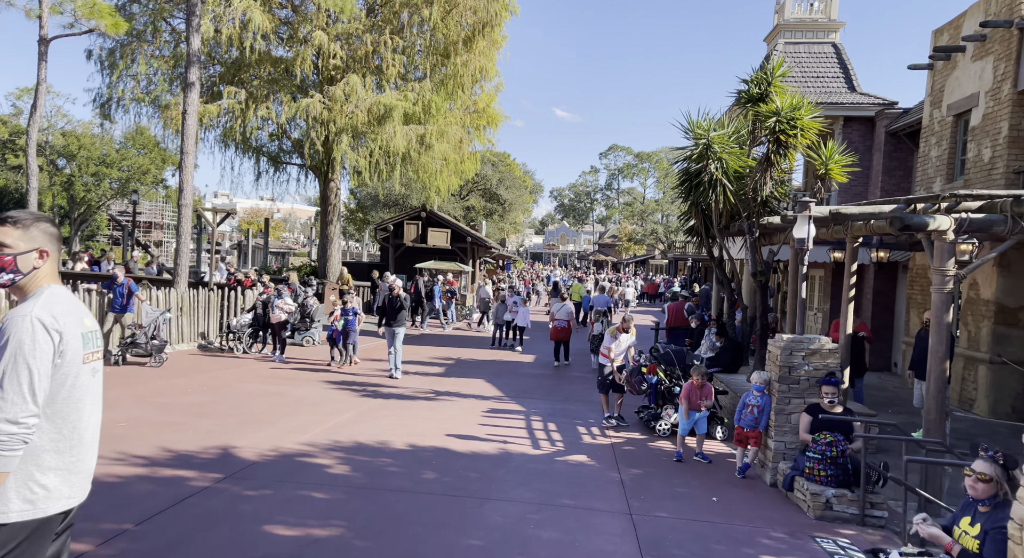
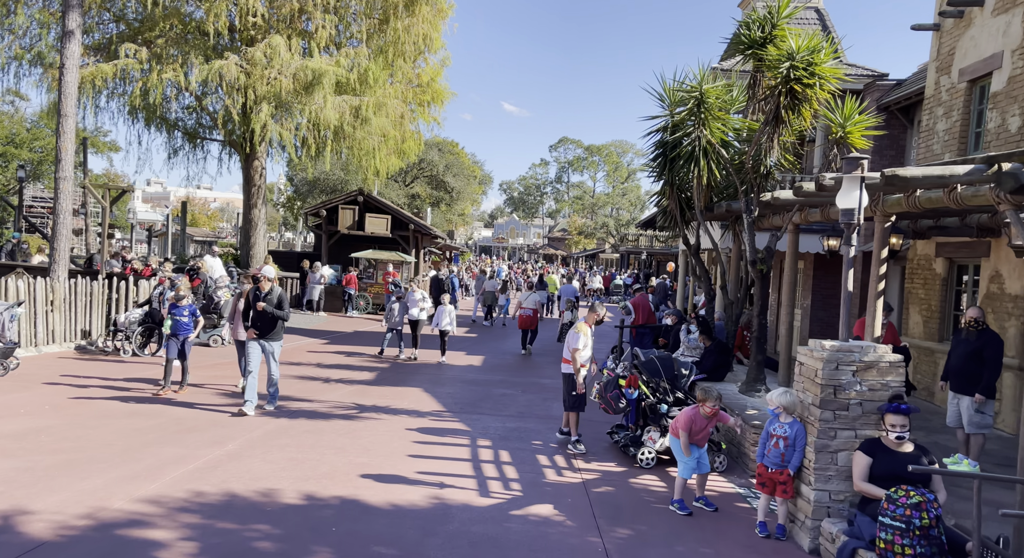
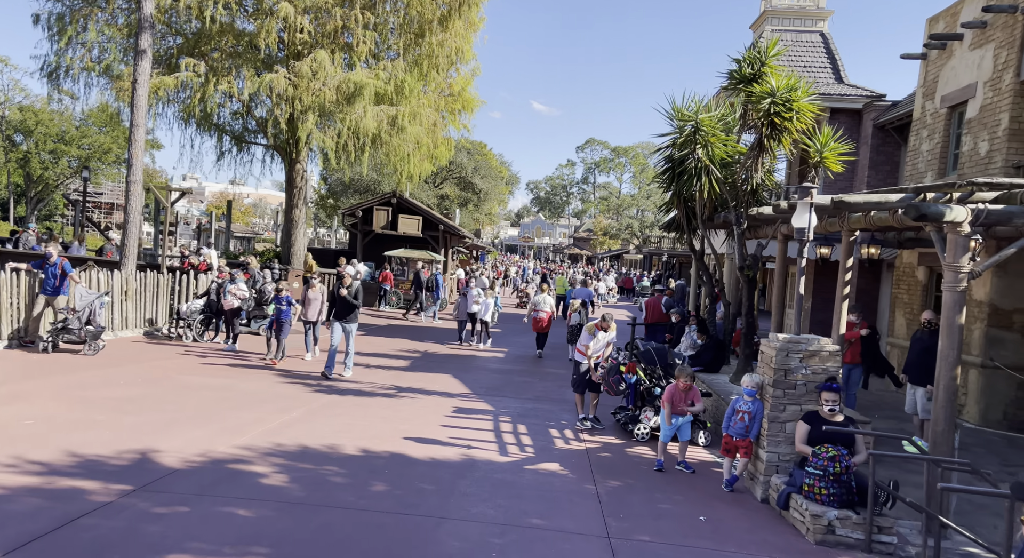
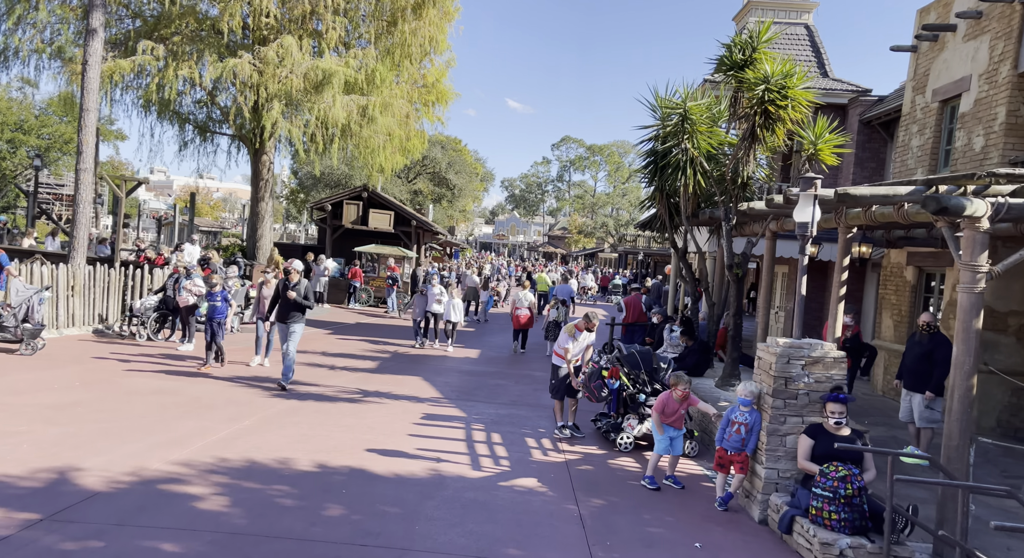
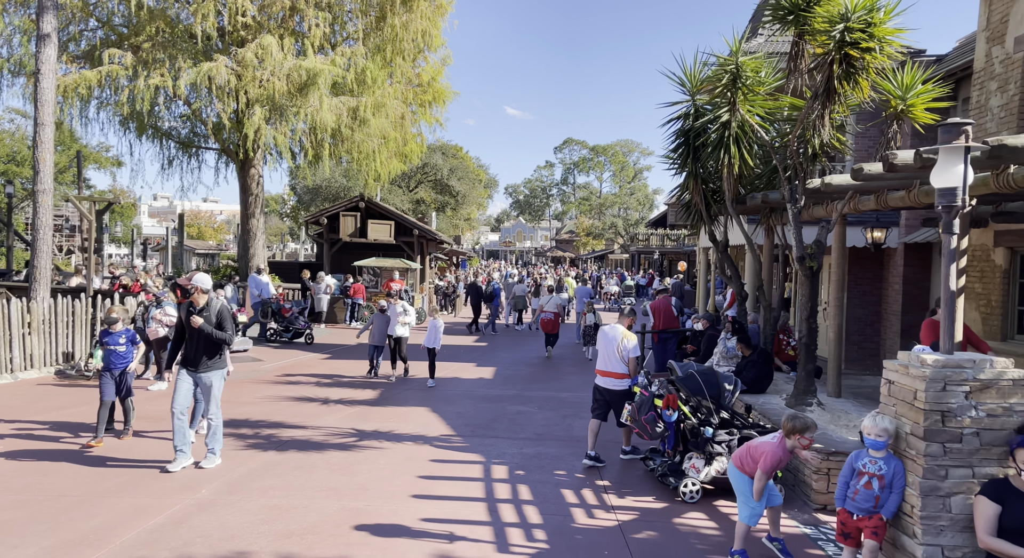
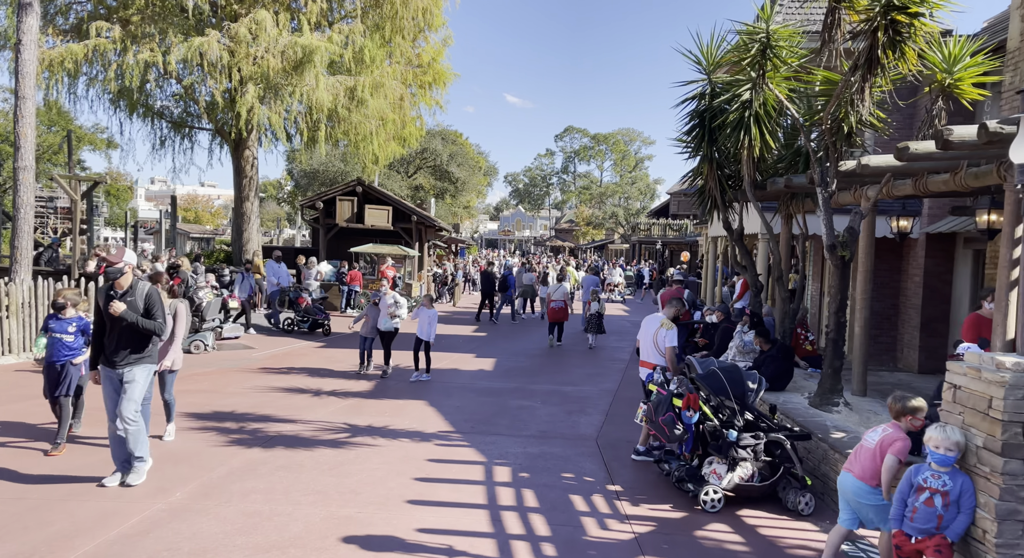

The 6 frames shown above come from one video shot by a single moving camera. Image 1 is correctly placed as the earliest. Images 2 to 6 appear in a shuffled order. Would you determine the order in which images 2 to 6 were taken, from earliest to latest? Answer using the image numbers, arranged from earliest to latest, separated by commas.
3, 4, 2, 5, 6
